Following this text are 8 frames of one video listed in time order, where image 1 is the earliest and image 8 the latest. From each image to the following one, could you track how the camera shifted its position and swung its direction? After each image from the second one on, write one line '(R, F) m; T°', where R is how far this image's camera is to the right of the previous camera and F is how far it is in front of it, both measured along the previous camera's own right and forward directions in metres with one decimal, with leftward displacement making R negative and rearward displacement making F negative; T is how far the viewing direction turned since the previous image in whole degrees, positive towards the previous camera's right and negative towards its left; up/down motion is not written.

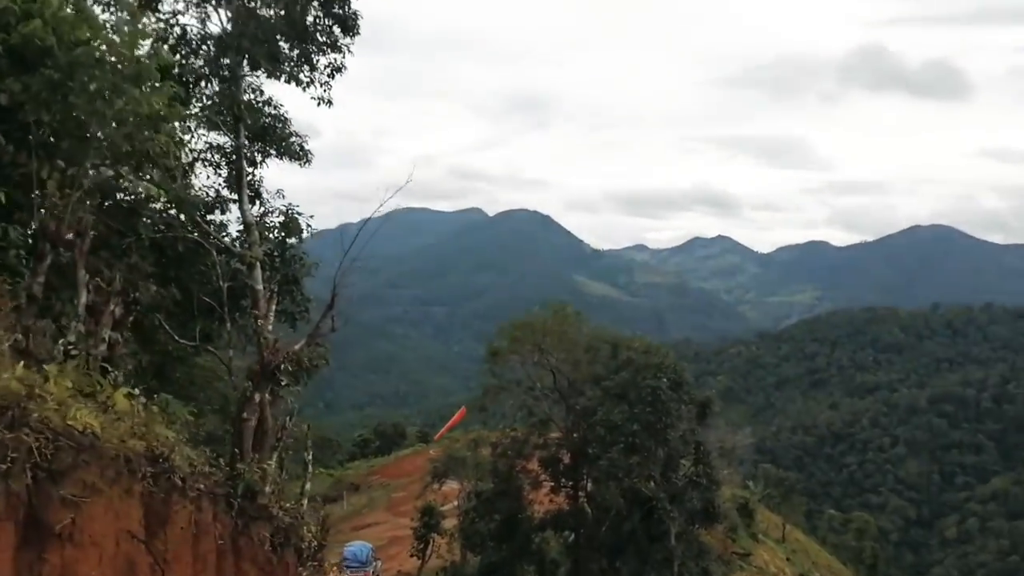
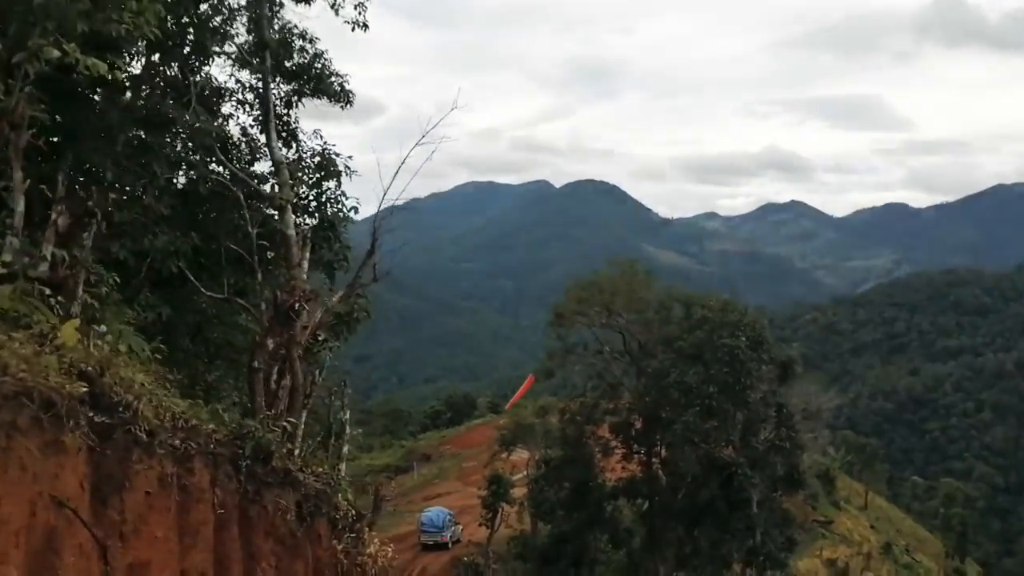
(+0.1, +0.9) m; -4°
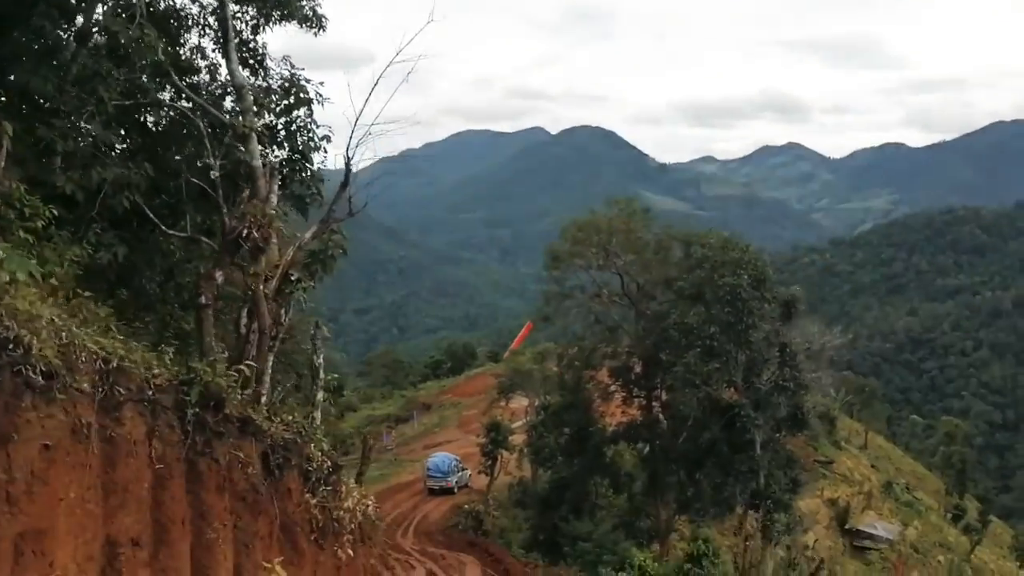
(+0.1, +0.5) m; 0°
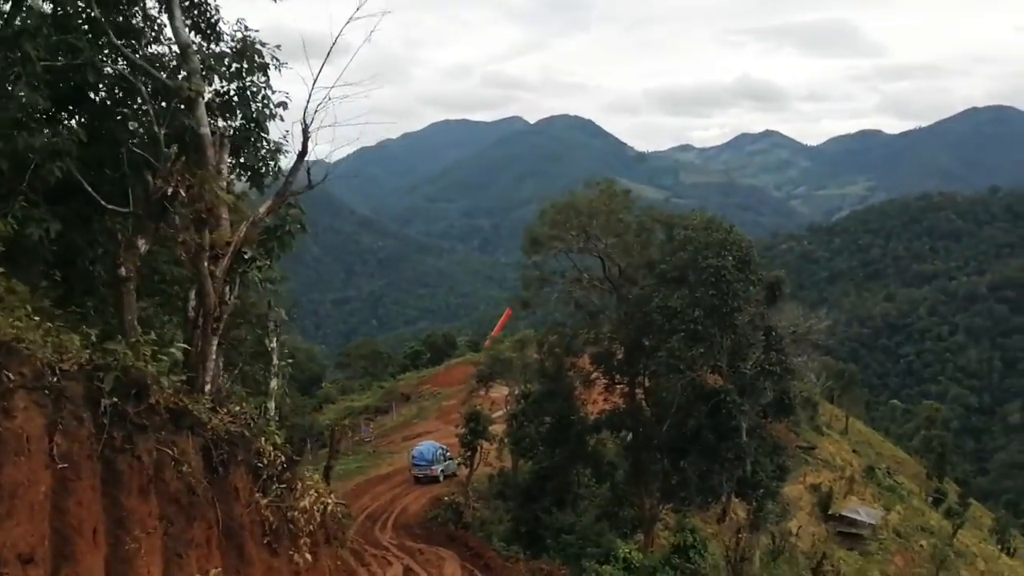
(0.0, +0.5) m; +1°
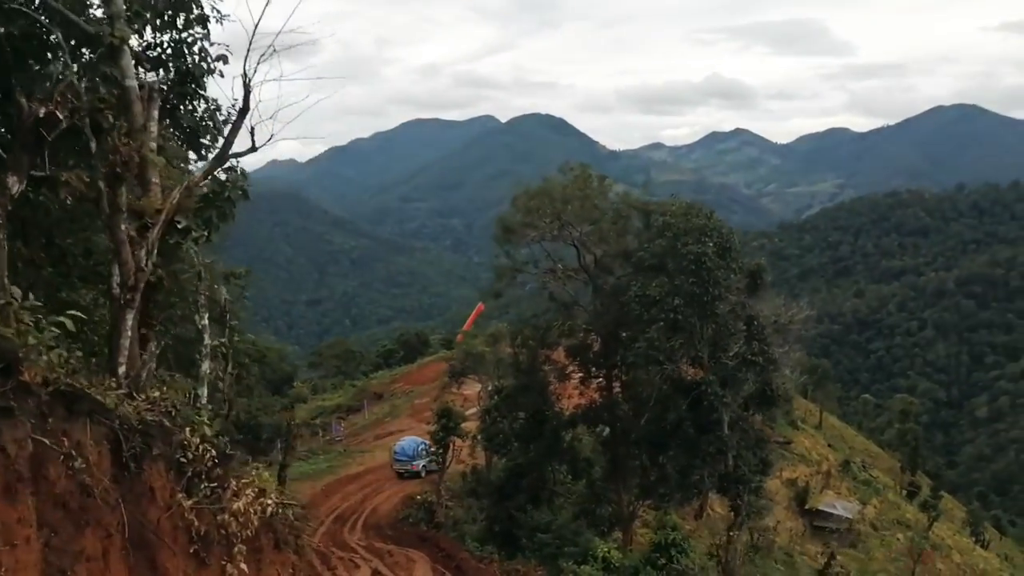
(0.0, +0.7) m; +2°
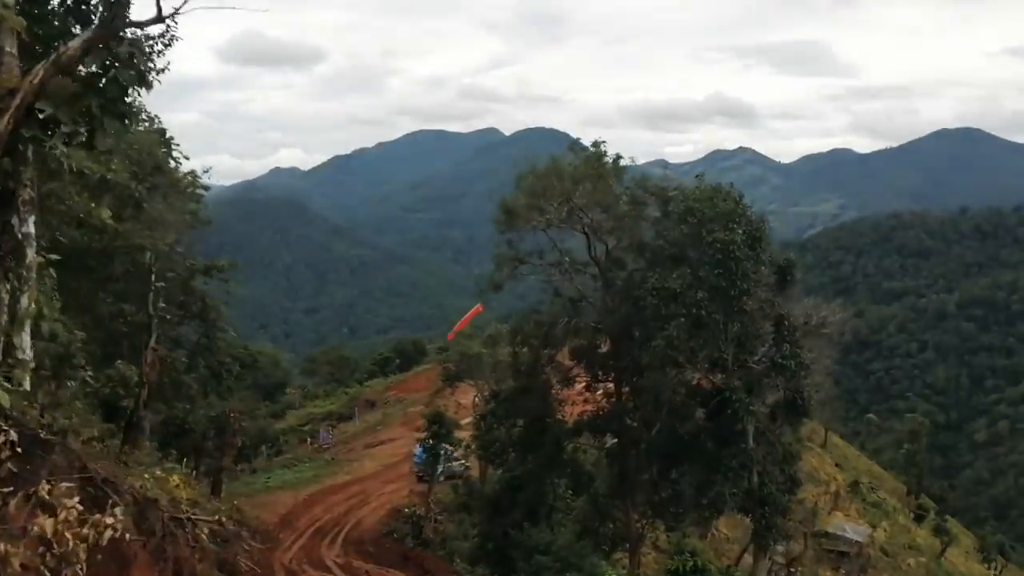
(0.0, +1.7) m; 0°
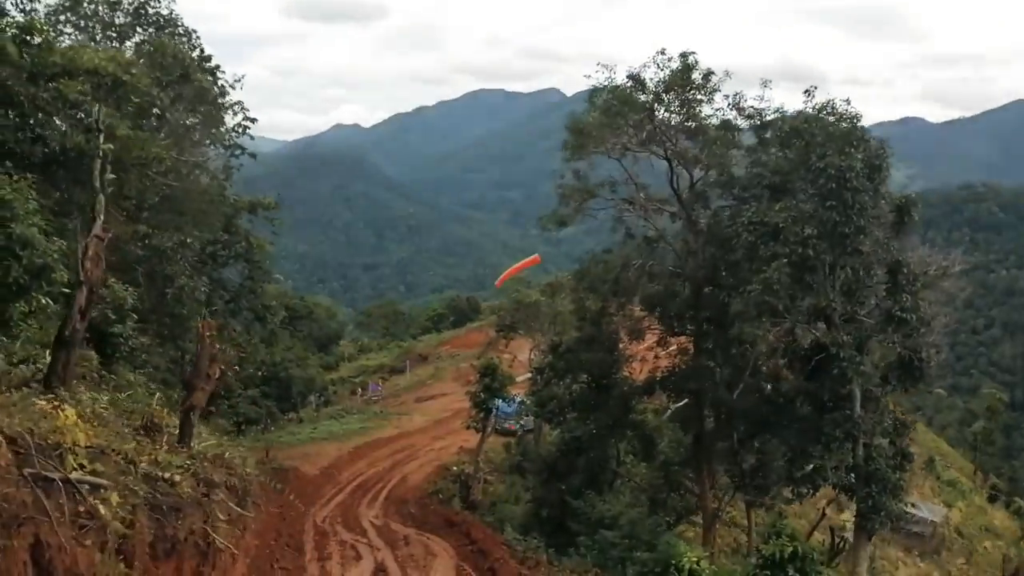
(-0.1, +1.8) m; -3°
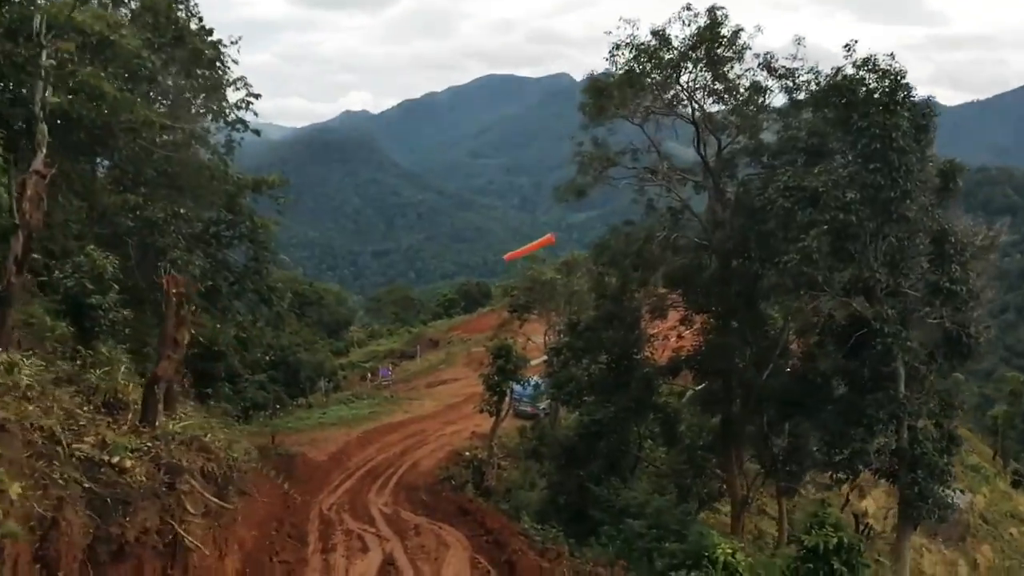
(-0.1, +0.8) m; -1°
